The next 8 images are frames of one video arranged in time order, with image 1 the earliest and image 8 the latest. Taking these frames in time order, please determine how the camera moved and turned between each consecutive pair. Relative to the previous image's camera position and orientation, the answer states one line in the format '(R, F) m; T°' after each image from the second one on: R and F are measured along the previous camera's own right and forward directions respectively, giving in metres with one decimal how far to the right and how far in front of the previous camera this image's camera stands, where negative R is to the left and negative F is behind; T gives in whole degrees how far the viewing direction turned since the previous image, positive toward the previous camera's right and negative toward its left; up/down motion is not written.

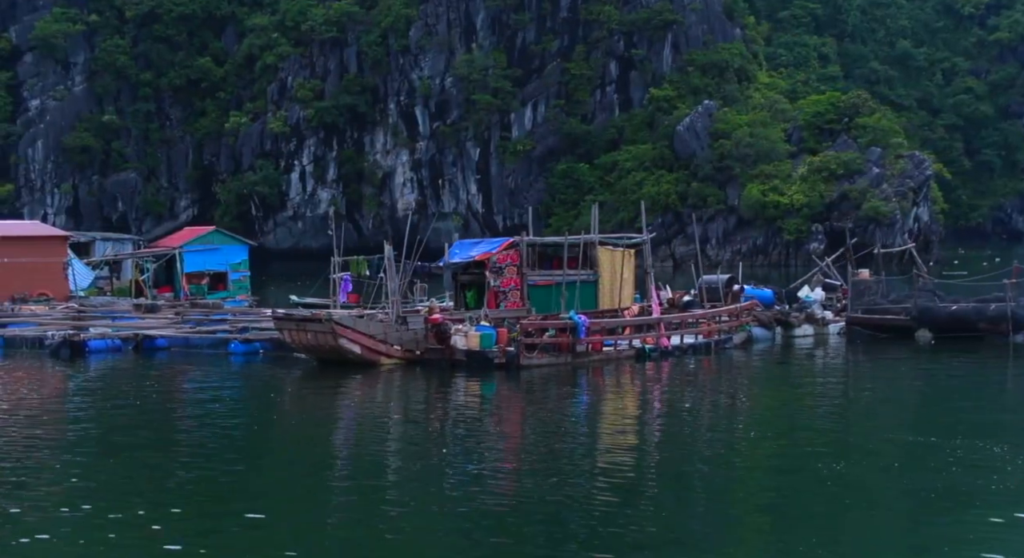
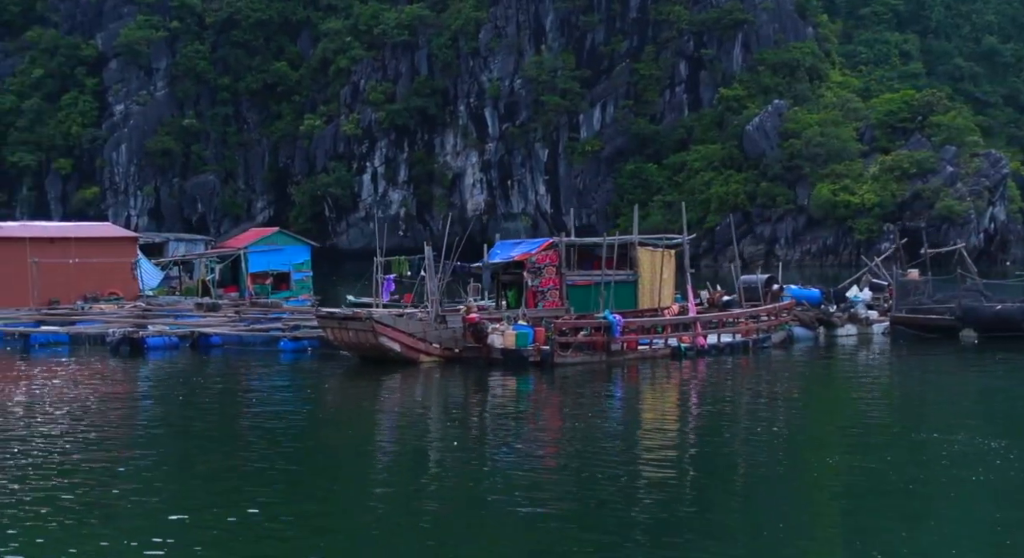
(+0.8, -0.6) m; -4°
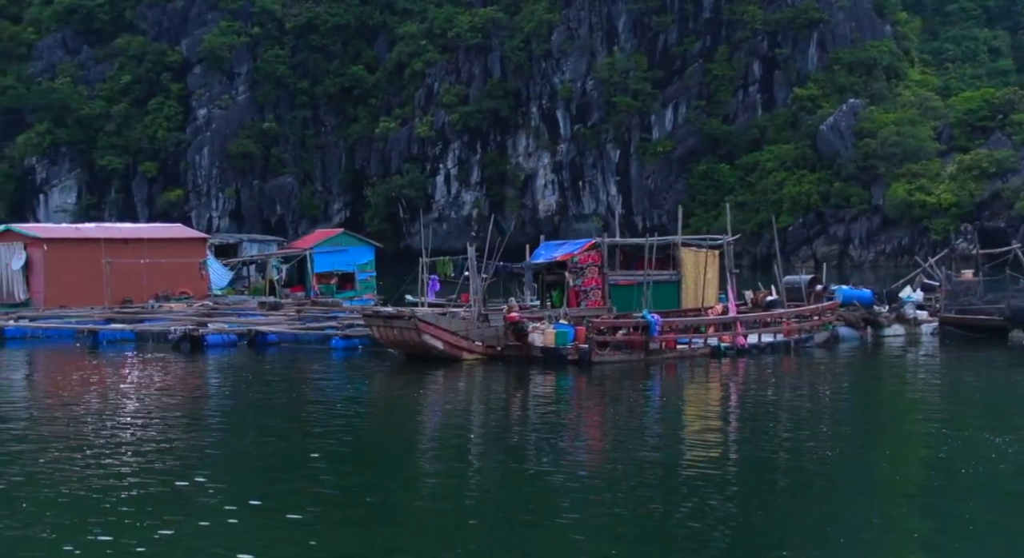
(+0.8, -0.5) m; -4°
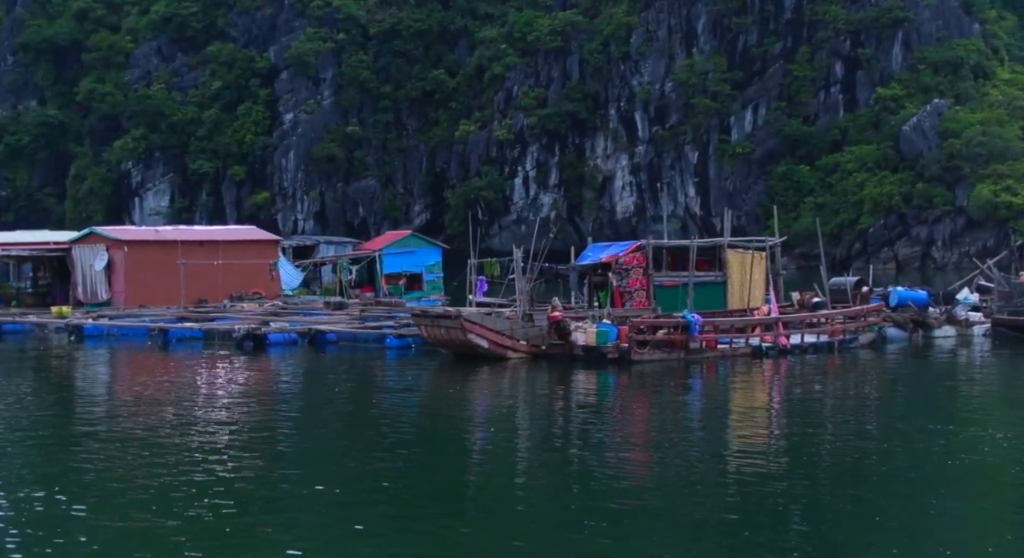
(+1.0, -0.6) m; -4°
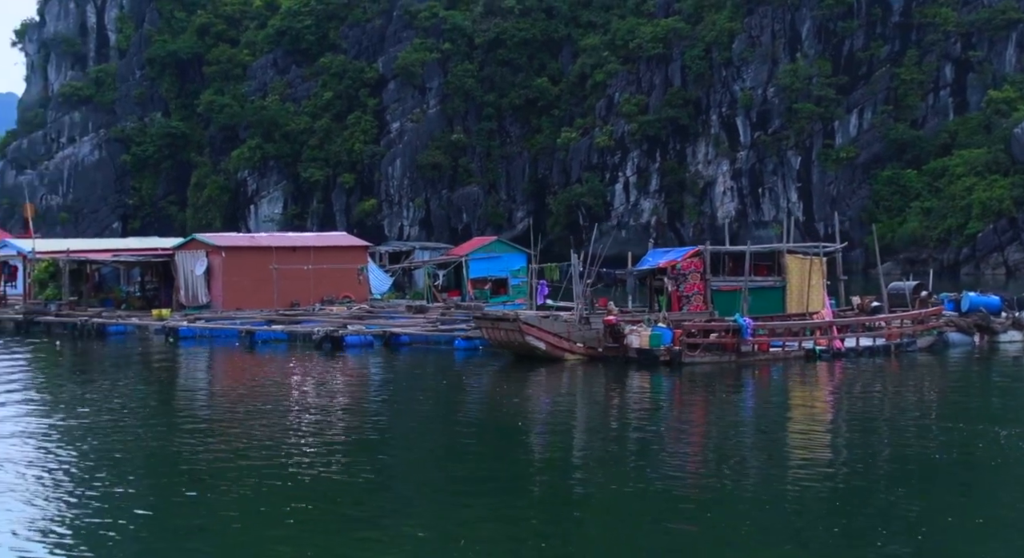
(+1.3, -0.7) m; -6°
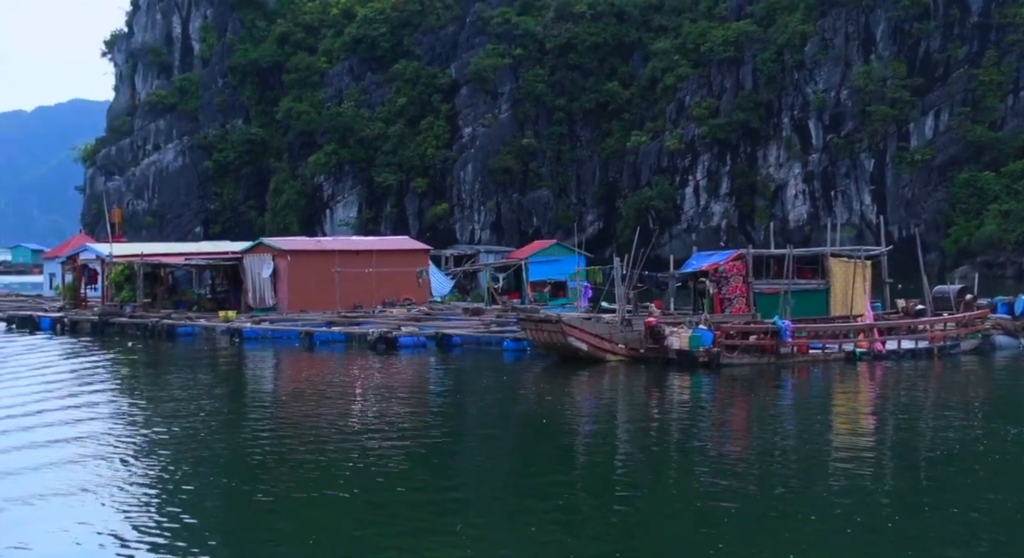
(+0.8, -0.5) m; -4°
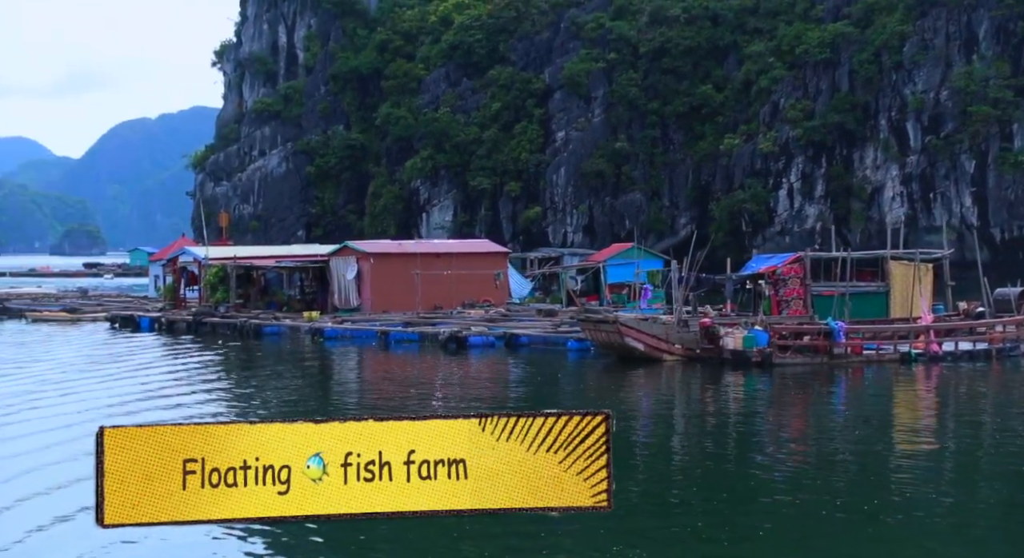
(+1.1, -0.6) m; -5°
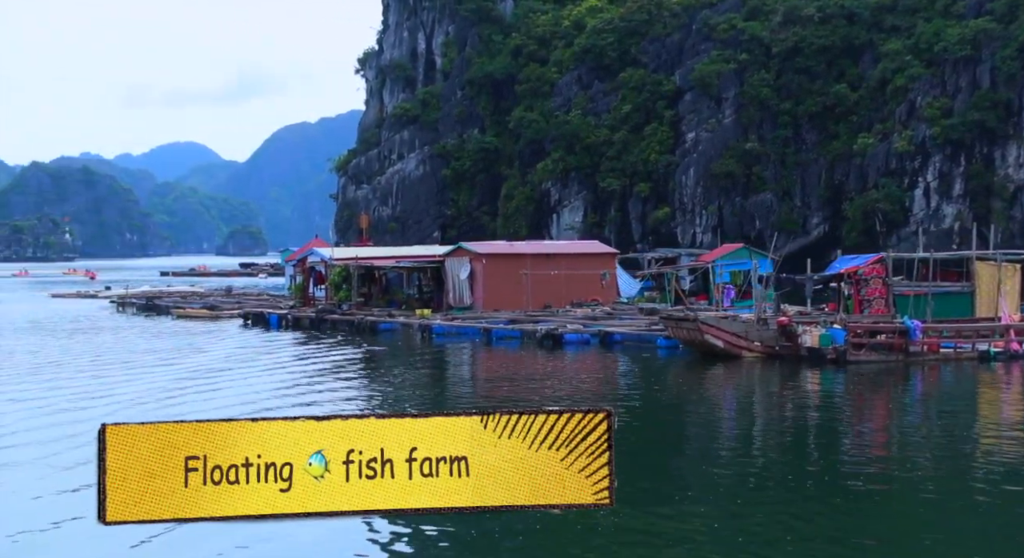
(+1.6, -0.7) m; -7°
